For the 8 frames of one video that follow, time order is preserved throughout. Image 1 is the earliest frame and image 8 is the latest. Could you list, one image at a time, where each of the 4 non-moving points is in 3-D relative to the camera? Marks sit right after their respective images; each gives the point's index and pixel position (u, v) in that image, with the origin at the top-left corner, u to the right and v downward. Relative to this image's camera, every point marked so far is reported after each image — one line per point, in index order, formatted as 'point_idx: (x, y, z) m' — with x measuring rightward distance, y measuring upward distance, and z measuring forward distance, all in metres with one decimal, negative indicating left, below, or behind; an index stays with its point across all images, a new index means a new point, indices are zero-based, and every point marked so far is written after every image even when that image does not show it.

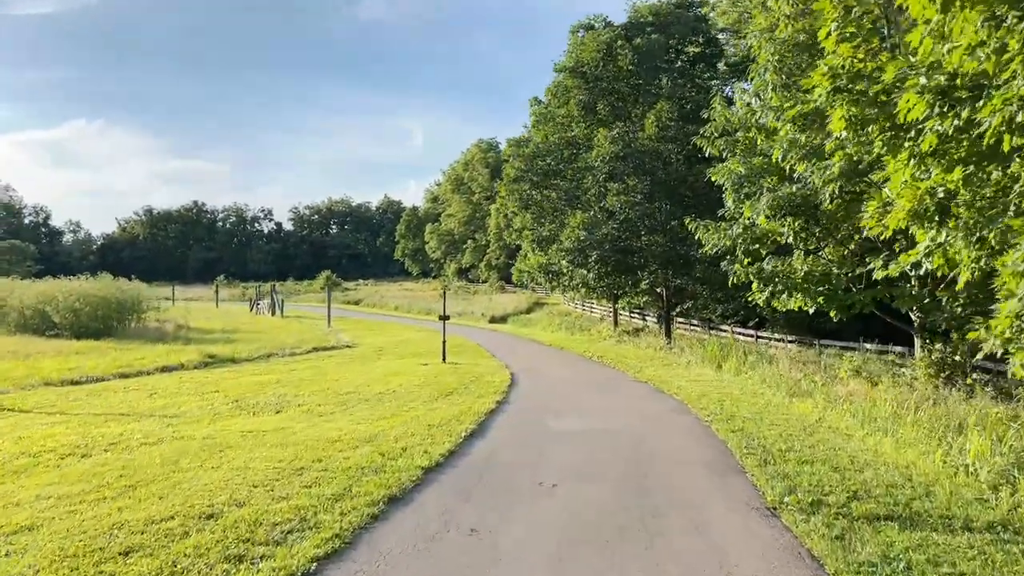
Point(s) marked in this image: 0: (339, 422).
0: (-1.8, -1.3, +7.5) m
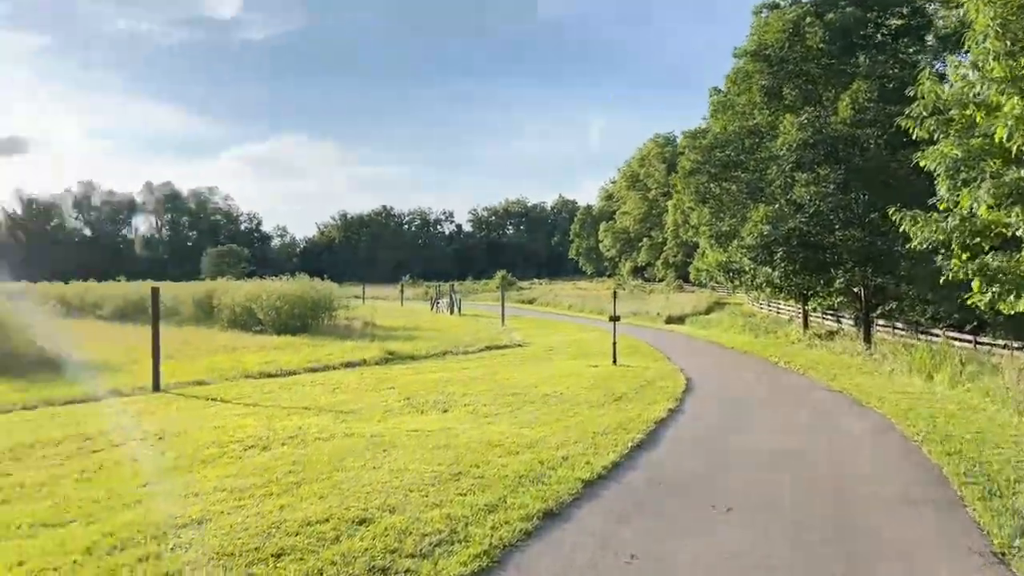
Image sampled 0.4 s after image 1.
0: (-0.1, -1.3, +7.4) m
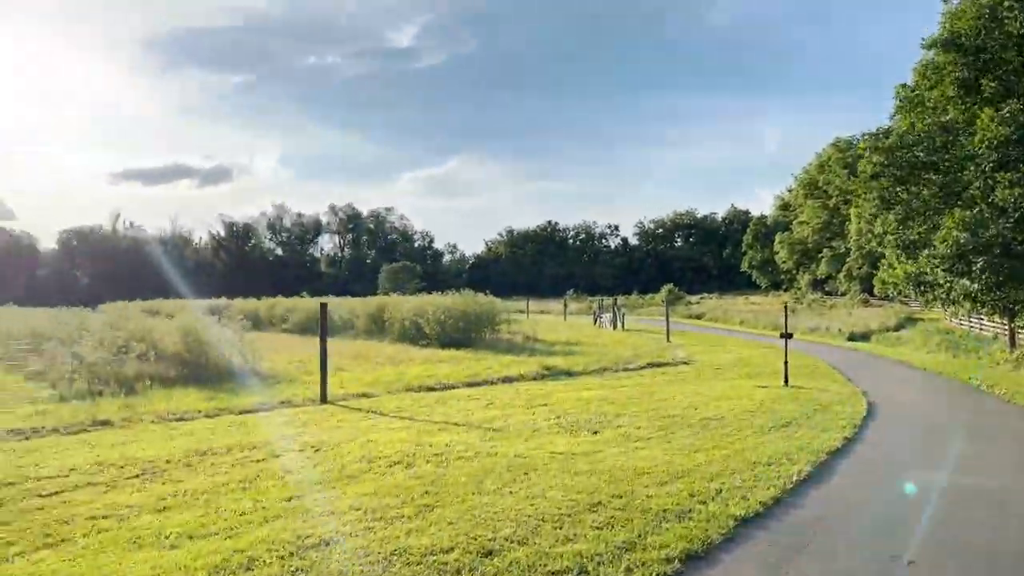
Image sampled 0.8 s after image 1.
0: (+1.3, -1.5, +6.9) m
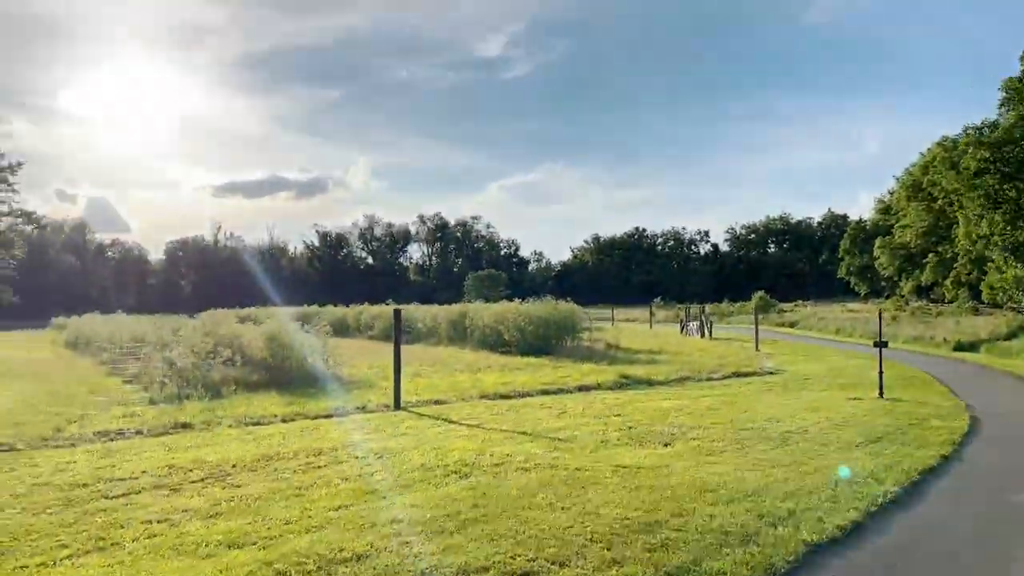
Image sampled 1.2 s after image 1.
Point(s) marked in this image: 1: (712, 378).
0: (+1.9, -1.5, +6.4) m
1: (+4.9, -2.2, +17.9) m
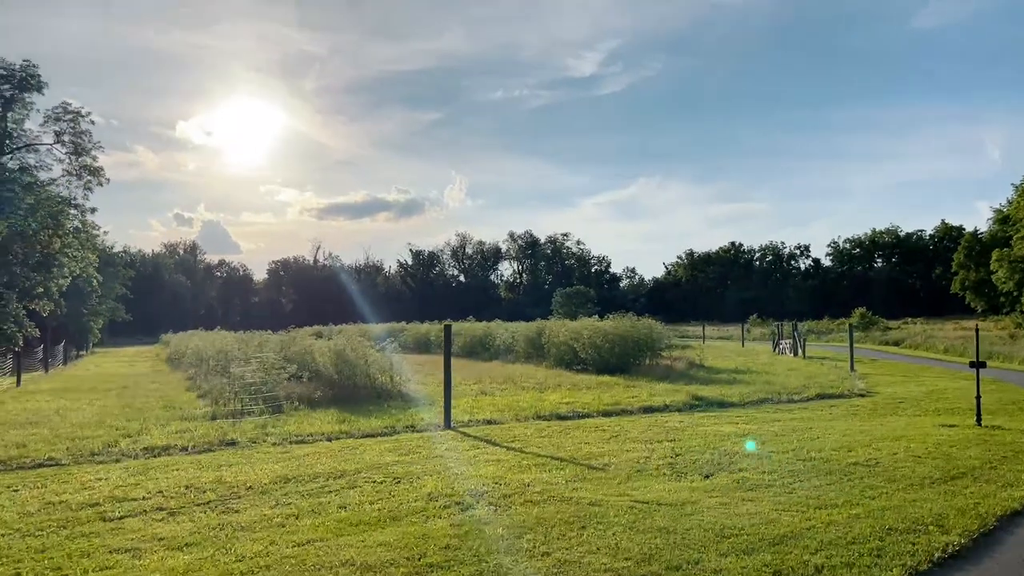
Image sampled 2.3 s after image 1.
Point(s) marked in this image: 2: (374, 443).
0: (+1.9, -1.6, +5.6) m
1: (+6.3, -2.5, +16.6) m
2: (-2.0, -2.3, +10.8) m
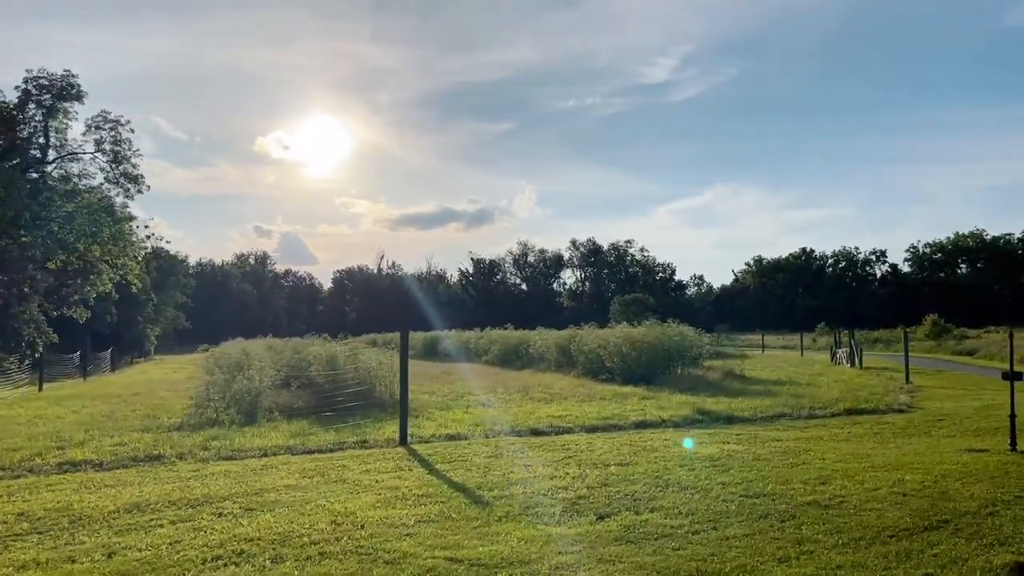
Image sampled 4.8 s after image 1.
0: (+0.7, -1.5, +4.1) m
1: (+6.0, -2.5, +14.7) m
2: (-2.8, -2.3, +9.6) m
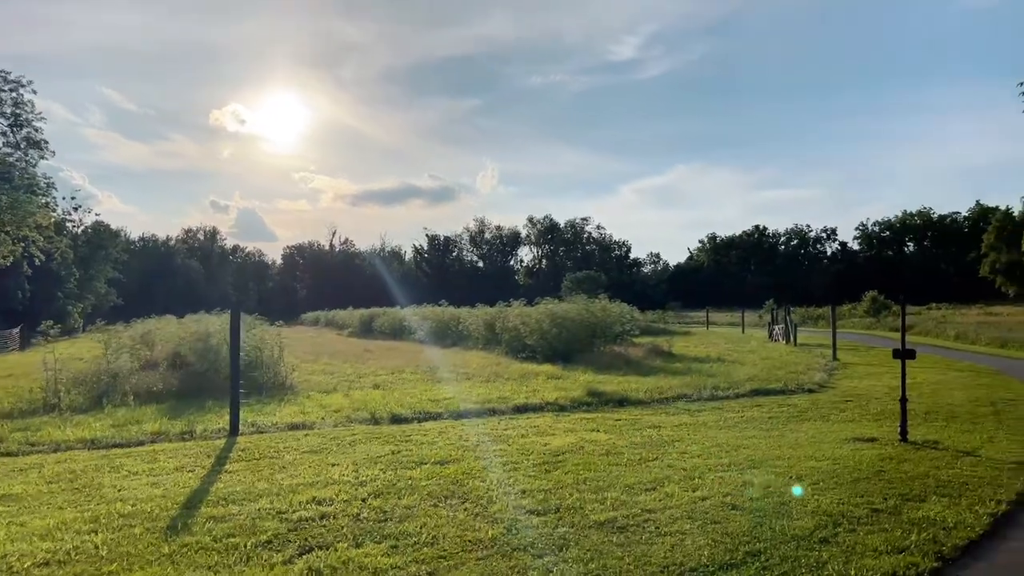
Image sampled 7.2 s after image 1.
0: (-1.0, -1.3, +2.7) m
1: (+3.8, -2.0, +13.6) m
2: (-4.7, -1.9, +8.0) m
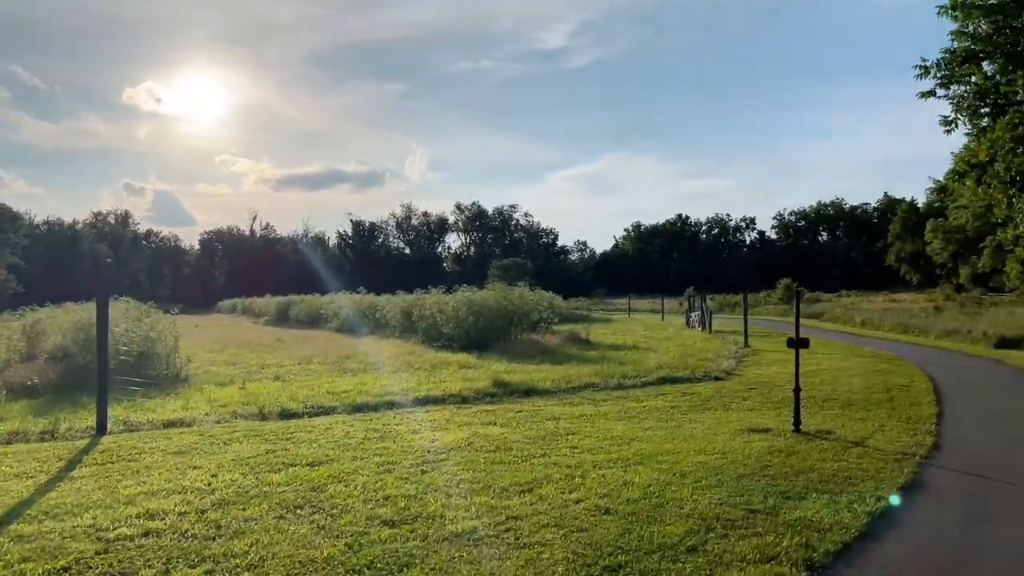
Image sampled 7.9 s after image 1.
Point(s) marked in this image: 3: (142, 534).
0: (-1.6, -1.3, +2.1) m
1: (+2.1, -1.8, +13.5) m
2: (-5.9, -1.7, +7.1) m
3: (-2.0, -1.4, +4.2) m
